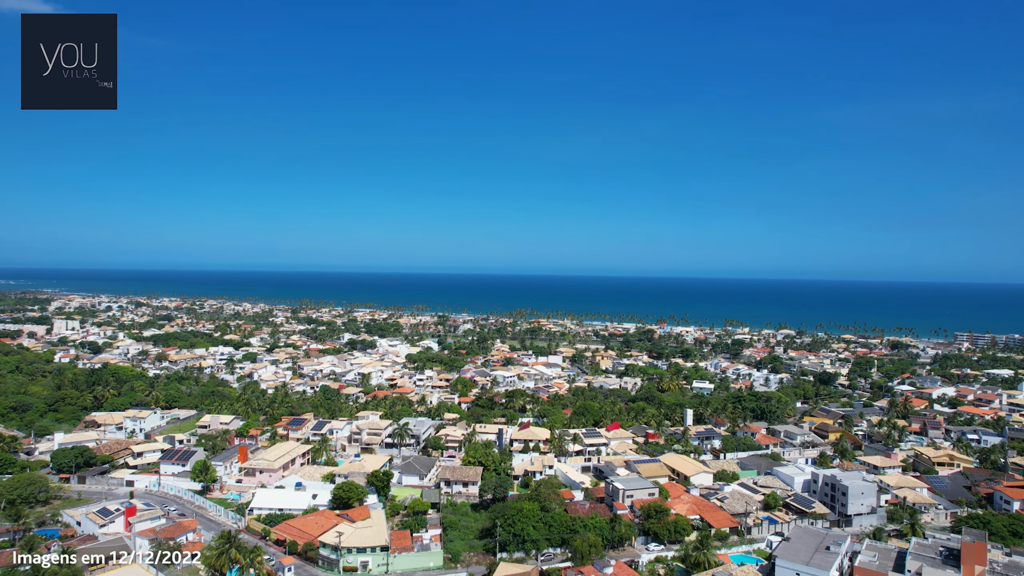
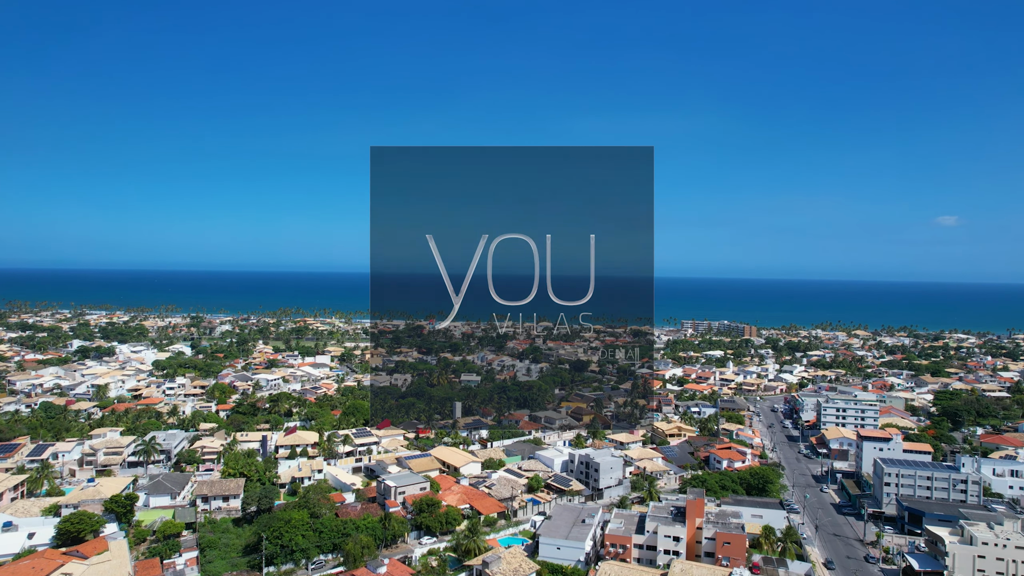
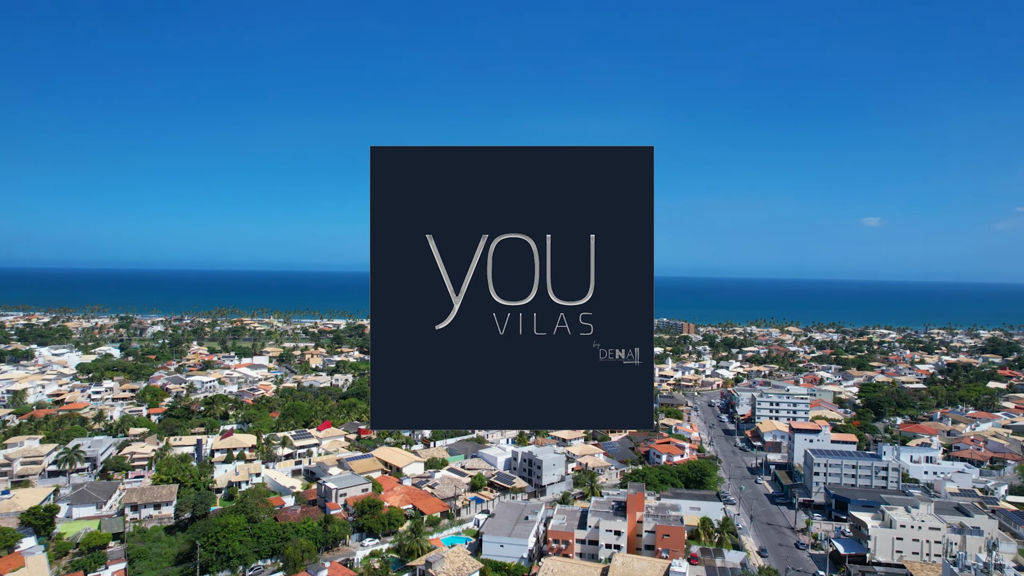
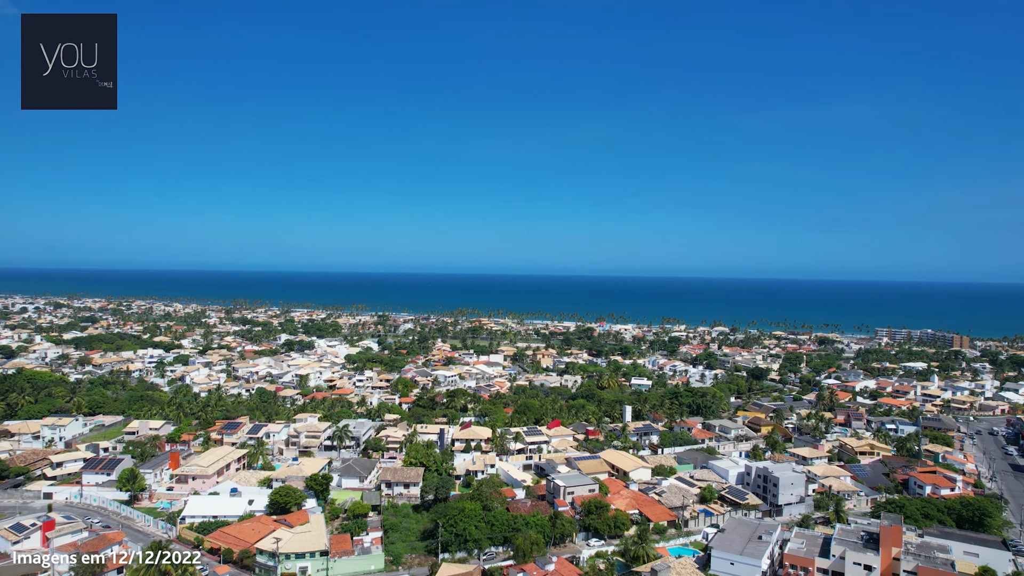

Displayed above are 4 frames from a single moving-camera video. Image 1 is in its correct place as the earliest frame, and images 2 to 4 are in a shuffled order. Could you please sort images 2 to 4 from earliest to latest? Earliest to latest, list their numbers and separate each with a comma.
4, 2, 3
